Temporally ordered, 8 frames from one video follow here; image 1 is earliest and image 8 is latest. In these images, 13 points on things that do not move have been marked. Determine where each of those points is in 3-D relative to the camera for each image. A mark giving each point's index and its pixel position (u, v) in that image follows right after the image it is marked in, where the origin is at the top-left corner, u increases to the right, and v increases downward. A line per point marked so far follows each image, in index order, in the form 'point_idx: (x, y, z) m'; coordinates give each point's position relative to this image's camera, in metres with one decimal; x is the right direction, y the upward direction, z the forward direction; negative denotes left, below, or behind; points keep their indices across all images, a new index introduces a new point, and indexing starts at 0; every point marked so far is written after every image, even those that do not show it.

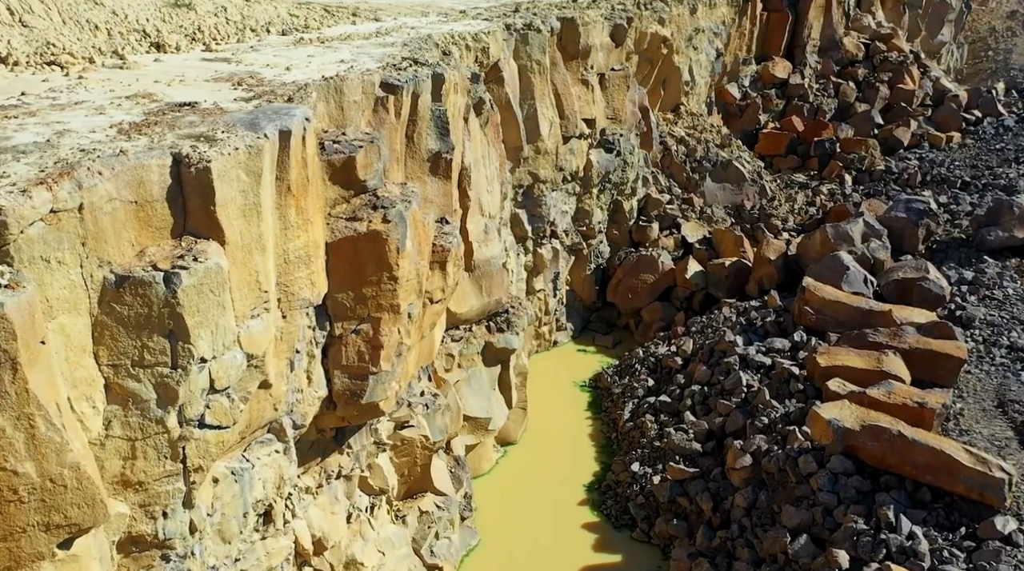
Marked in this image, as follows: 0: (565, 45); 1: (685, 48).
0: (+0.5, +2.2, +10.0) m
1: (+2.3, +3.2, +14.2) m
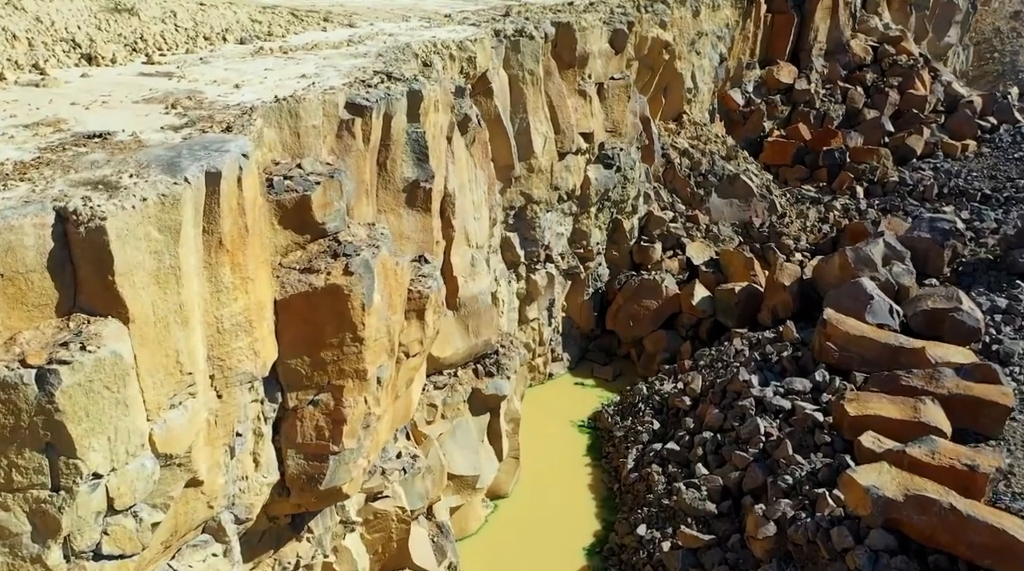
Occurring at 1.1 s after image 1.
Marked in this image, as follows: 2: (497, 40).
0: (+0.4, +2.0, +9.1) m
1: (+2.2, +2.9, +13.3) m
2: (-0.1, +1.9, +8.2) m
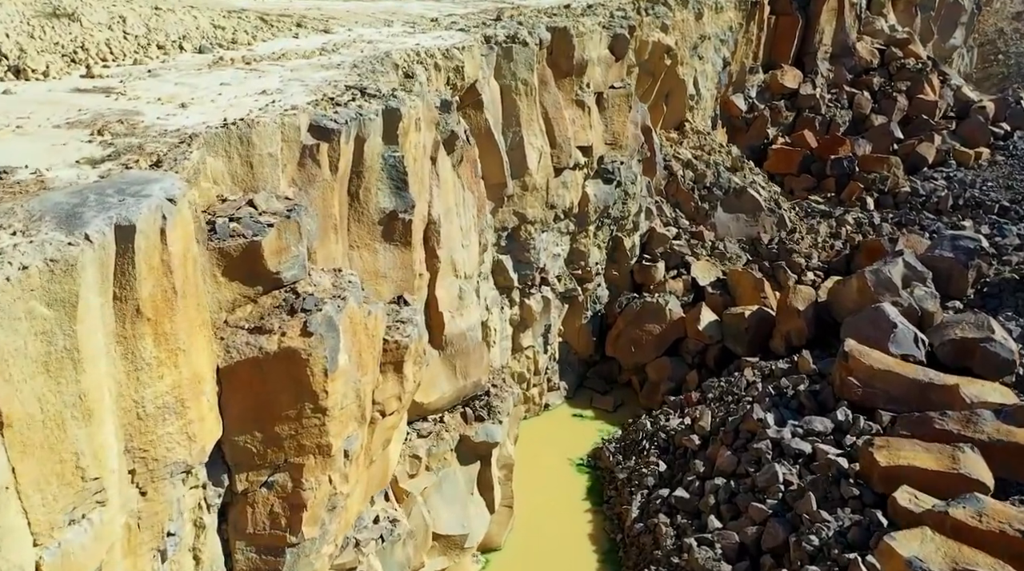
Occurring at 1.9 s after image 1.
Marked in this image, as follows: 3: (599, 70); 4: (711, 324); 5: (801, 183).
0: (+0.3, +1.8, +8.4) m
1: (+2.1, +2.7, +12.6) m
2: (-0.2, +1.7, +7.5) m
3: (+0.7, +1.8, +9.0) m
4: (+1.8, -0.3, +9.5) m
5: (+4.0, +1.4, +14.8) m
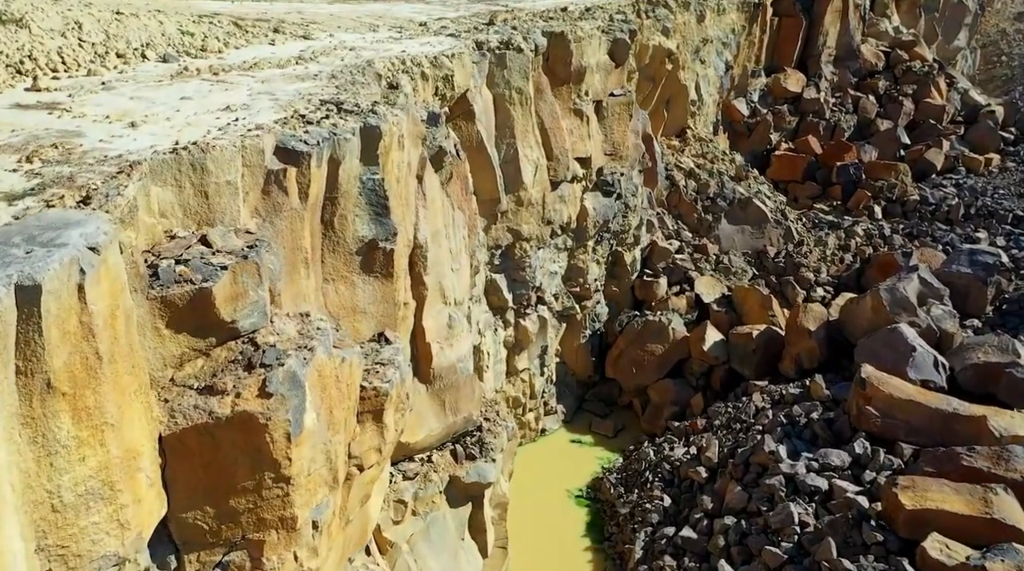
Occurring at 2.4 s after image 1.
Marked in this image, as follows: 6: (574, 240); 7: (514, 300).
0: (+0.3, +1.6, +7.9) m
1: (+2.0, +2.5, +12.1) m
2: (-0.2, +1.5, +7.0) m
3: (+0.7, +1.7, +8.6) m
4: (+1.7, -0.5, +9.0) m
5: (+3.9, +1.3, +14.3) m
6: (+0.5, +0.4, +8.7) m
7: (0.0, -0.1, +8.1) m
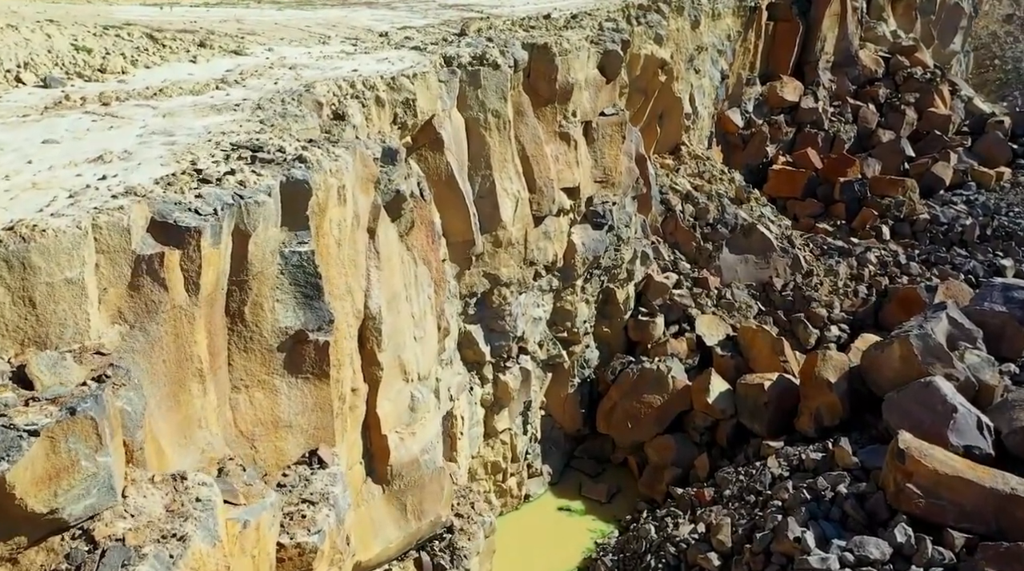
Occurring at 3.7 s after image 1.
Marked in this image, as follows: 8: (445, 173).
0: (+0.1, +1.3, +6.8) m
1: (+1.8, +2.2, +11.1) m
2: (-0.4, +1.2, +5.9) m
3: (+0.5, +1.3, +7.5) m
4: (+1.6, -0.8, +7.9) m
5: (+3.6, +0.9, +13.3) m
6: (+0.3, 0.0, +7.6) m
7: (-0.1, -0.4, +7.0) m
8: (-0.4, +0.6, +5.8) m
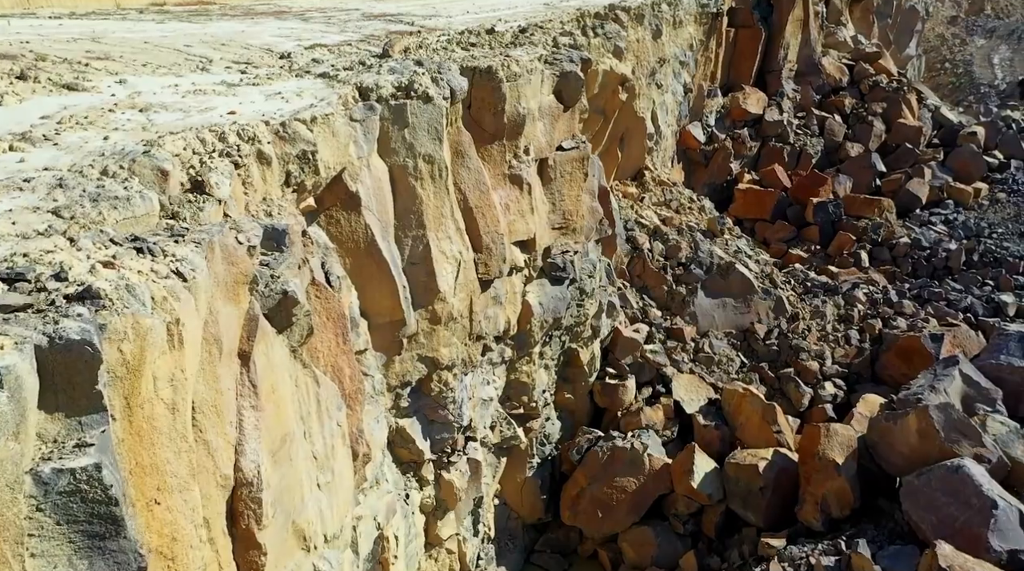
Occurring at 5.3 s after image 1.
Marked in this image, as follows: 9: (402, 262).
0: (-0.2, +0.9, +5.5) m
1: (+1.2, +1.8, +9.8) m
2: (-0.6, +0.8, +4.5) m
3: (+0.2, +0.9, +6.1) m
4: (+1.2, -1.2, +6.6) m
5: (+3.0, +0.6, +12.1) m
6: (0.0, -0.4, +6.3) m
7: (-0.4, -0.9, +5.6) m
8: (-0.6, +0.2, +4.5) m
9: (-0.5, +0.1, +4.9) m
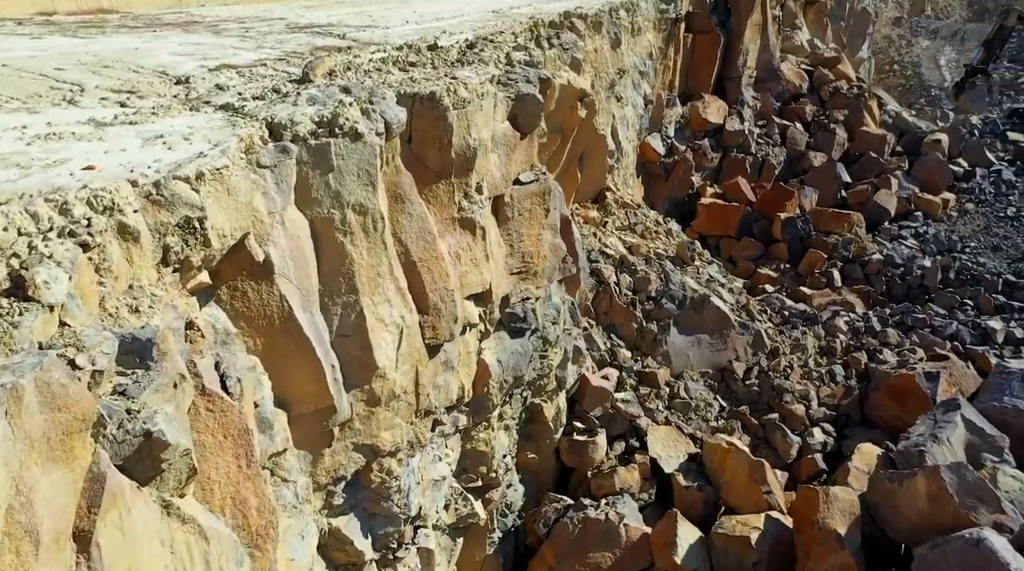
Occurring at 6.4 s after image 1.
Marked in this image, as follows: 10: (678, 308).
0: (-0.4, +0.6, +4.5) m
1: (+0.8, +1.5, +9.0) m
2: (-0.8, +0.5, +3.6) m
3: (-0.1, +0.6, +5.2) m
4: (+1.0, -1.5, +5.8) m
5: (+2.5, +0.3, +11.3) m
6: (-0.2, -0.7, +5.4) m
7: (-0.6, -1.2, +4.7) m
8: (-0.8, -0.1, +3.5) m
9: (-0.7, -0.2, +4.0) m
10: (+1.2, -0.2, +7.8) m
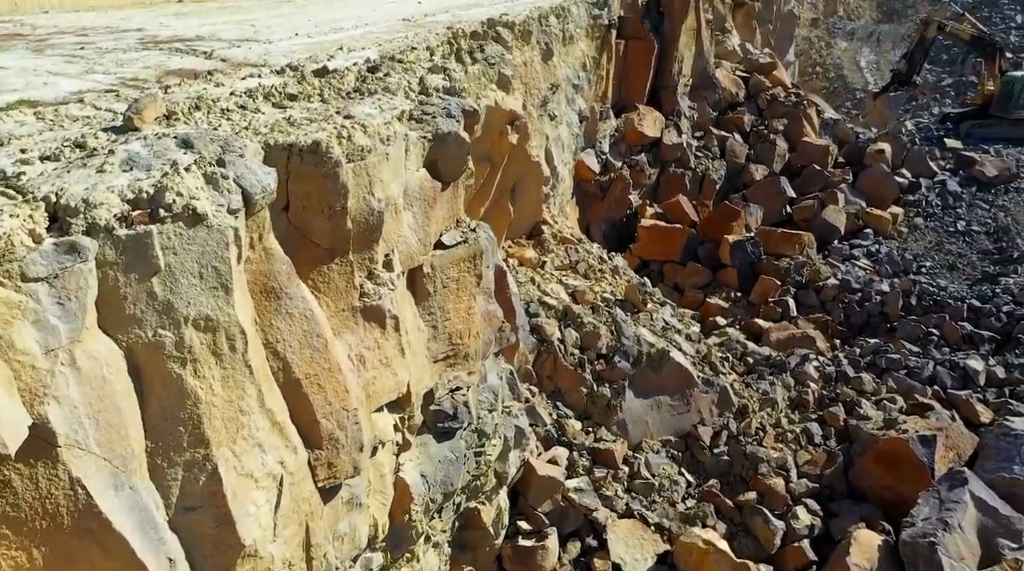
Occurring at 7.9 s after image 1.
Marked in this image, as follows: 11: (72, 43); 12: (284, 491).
0: (-0.6, +0.2, +3.3) m
1: (+0.2, +1.2, +7.7) m
2: (-1.0, +0.1, +2.3) m
3: (-0.4, +0.3, +4.0) m
4: (+0.7, -1.8, +4.6) m
5: (+1.8, 0.0, +10.2) m
6: (-0.5, -1.0, +4.1) m
7: (-0.8, -1.5, +3.4) m
8: (-0.9, -0.5, +2.2) m
9: (-0.9, -0.6, +2.7) m
10: (+0.7, -0.5, +6.6) m
11: (-1.9, +1.1, +4.7) m
12: (-0.6, -0.6, +3.0) m
